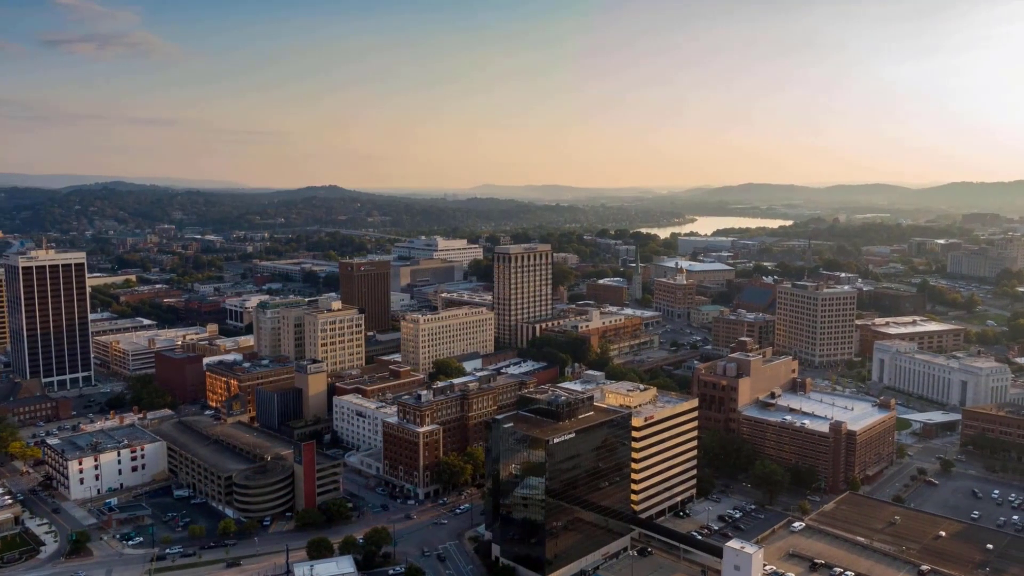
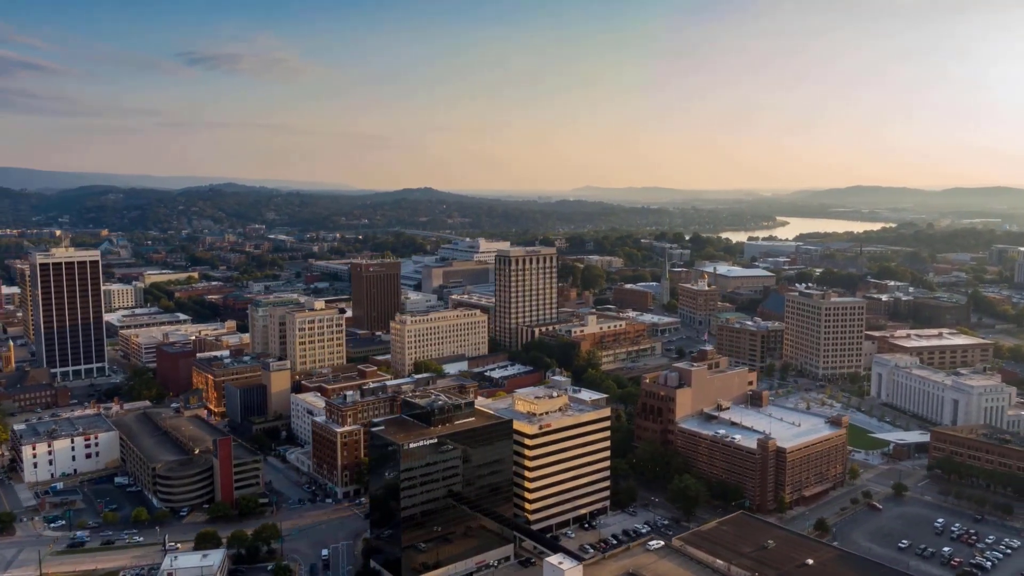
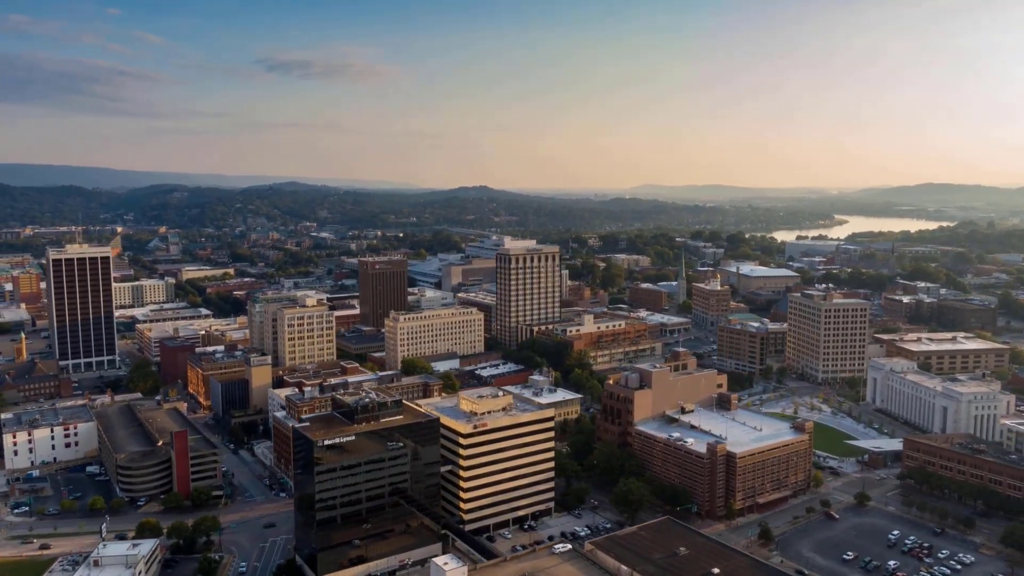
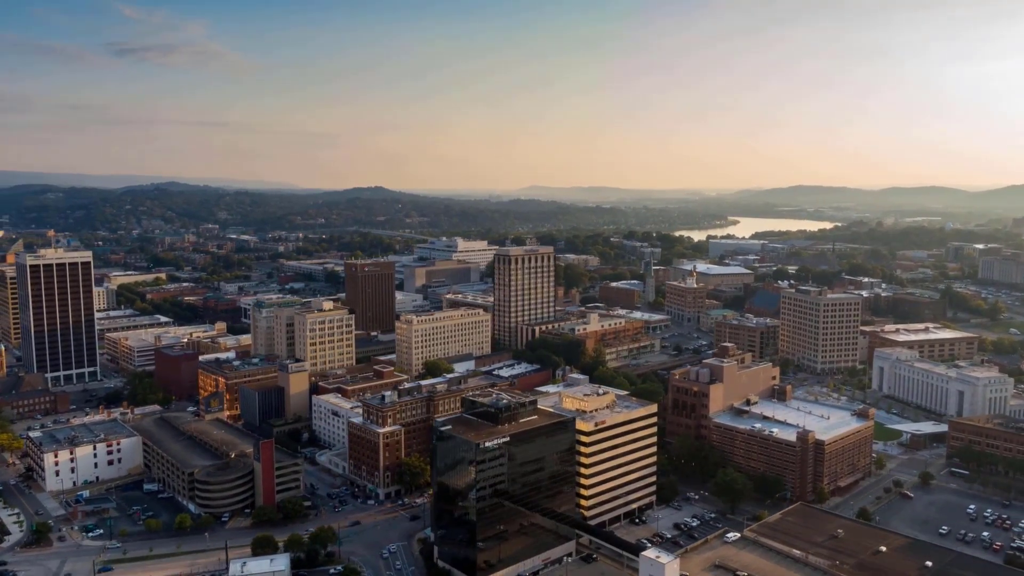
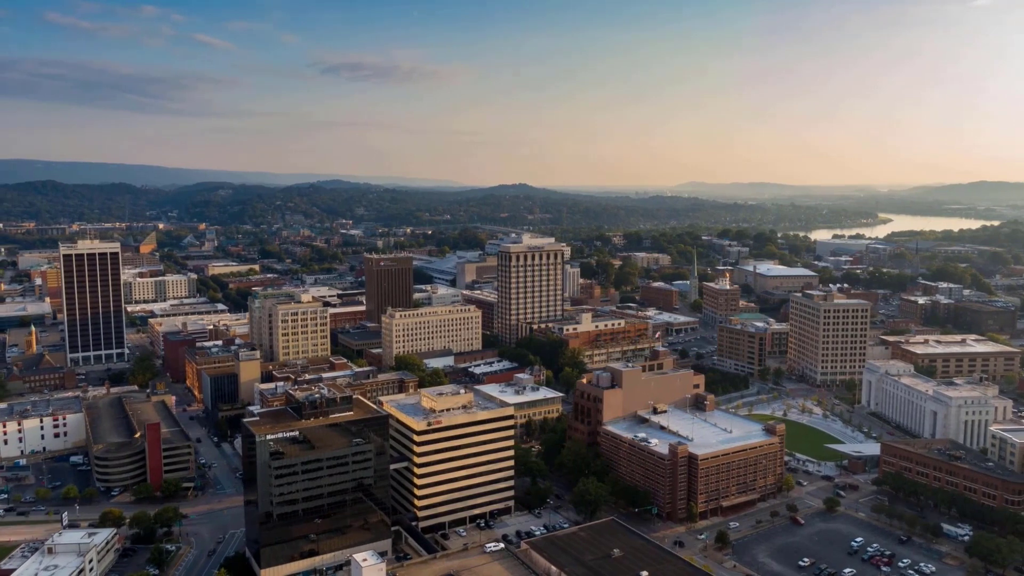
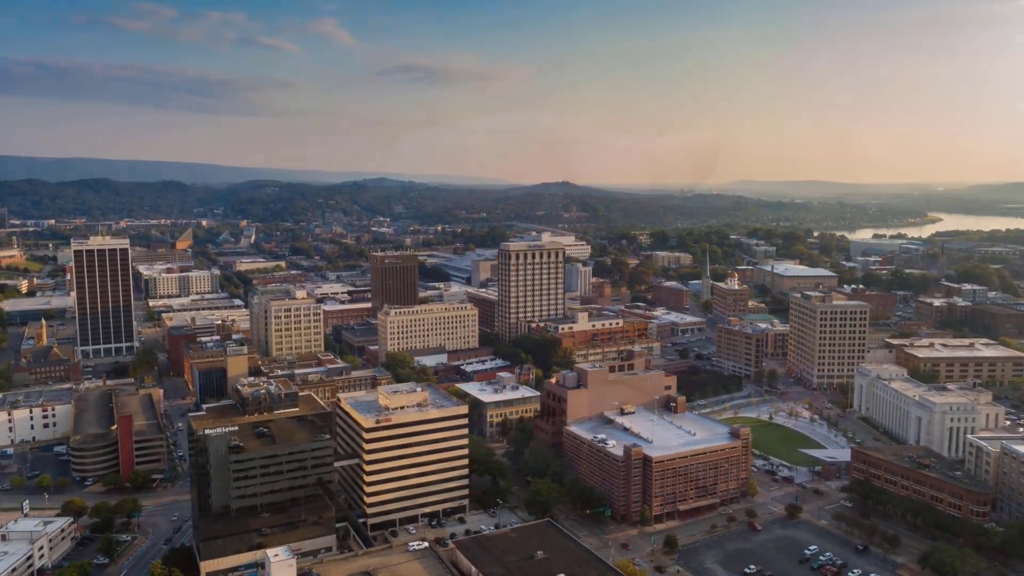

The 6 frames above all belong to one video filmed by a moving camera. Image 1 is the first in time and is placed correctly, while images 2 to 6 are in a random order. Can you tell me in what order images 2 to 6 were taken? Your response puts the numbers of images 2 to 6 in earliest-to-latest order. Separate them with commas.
4, 2, 3, 5, 6
